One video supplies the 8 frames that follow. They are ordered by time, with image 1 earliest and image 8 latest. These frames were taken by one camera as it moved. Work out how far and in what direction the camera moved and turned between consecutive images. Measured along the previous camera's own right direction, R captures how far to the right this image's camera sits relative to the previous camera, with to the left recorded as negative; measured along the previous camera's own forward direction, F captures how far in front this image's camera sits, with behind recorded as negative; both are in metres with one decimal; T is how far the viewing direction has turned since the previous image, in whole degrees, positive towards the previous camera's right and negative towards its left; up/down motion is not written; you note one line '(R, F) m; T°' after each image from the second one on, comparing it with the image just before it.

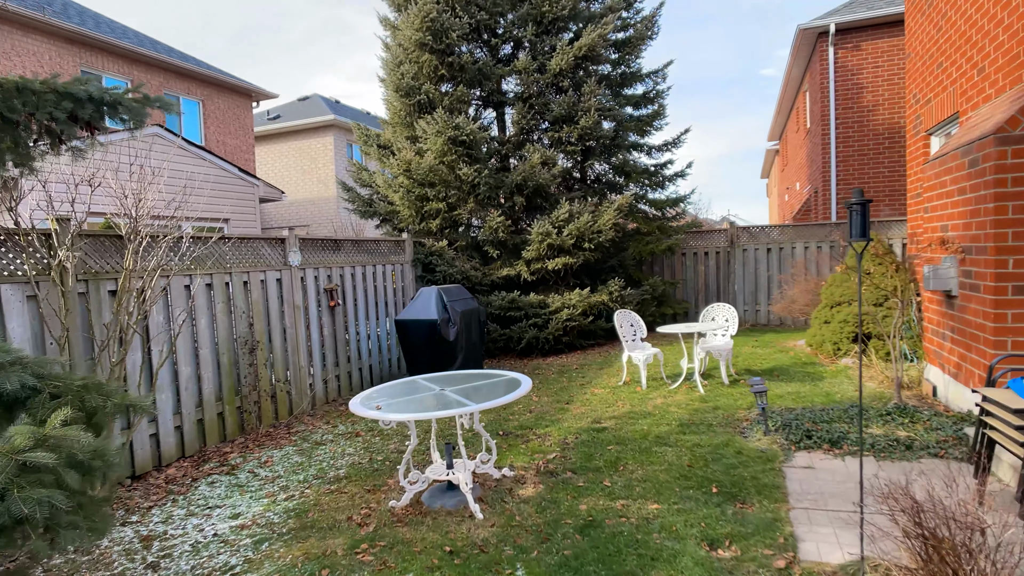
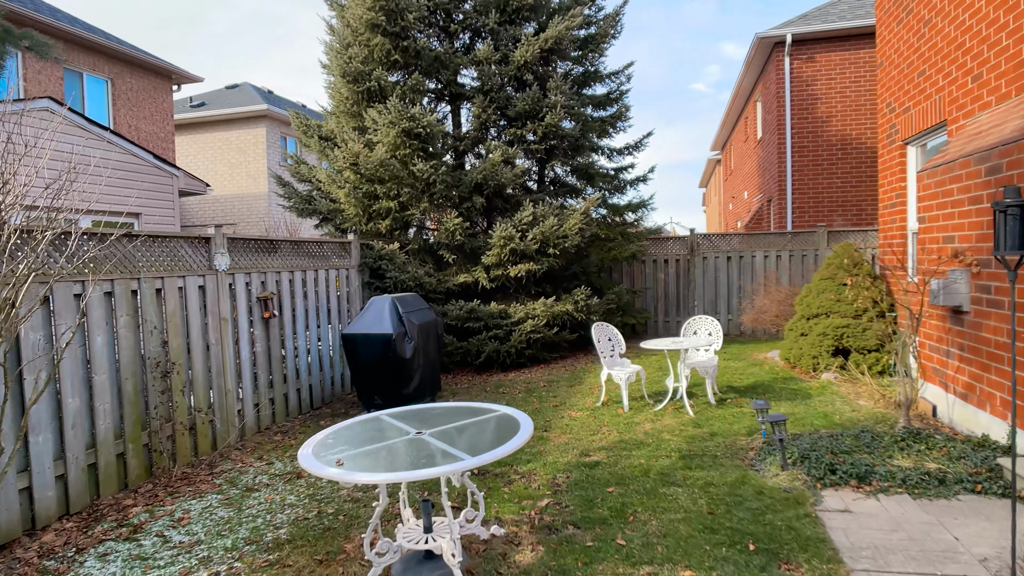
(-0.3, +0.7) m; +6°
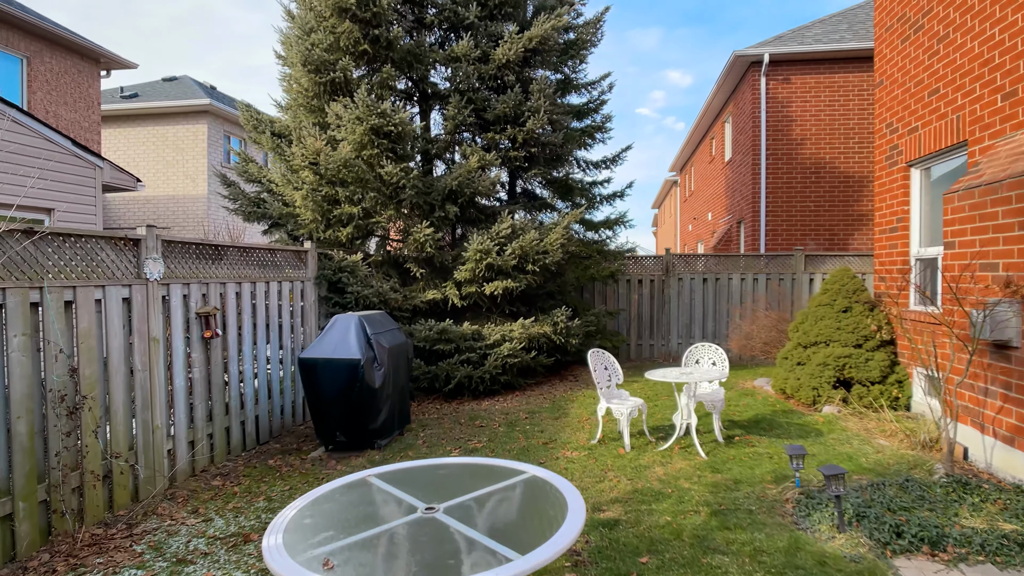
(-0.4, +0.7) m; +5°
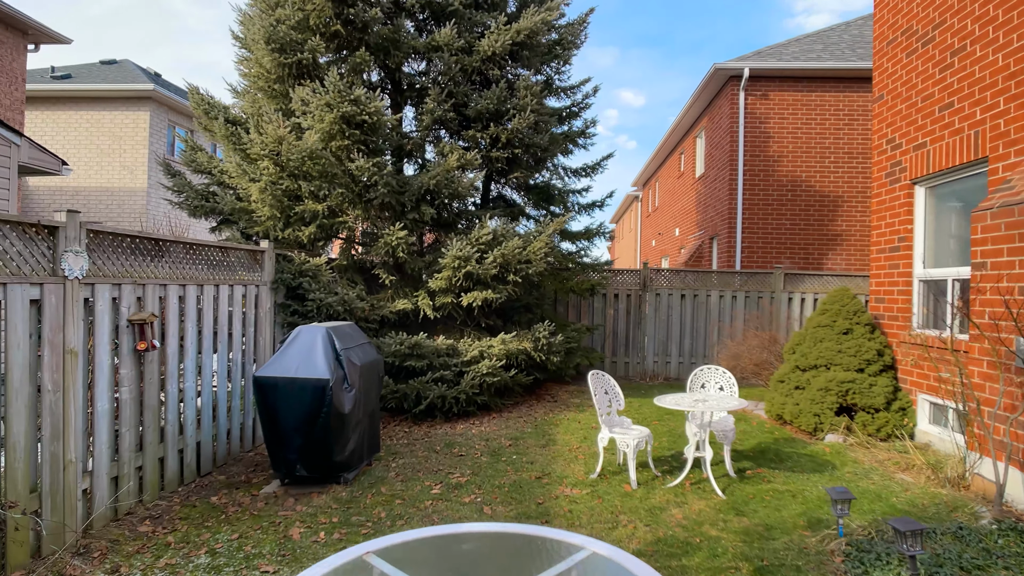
(-0.3, +0.6) m; +5°
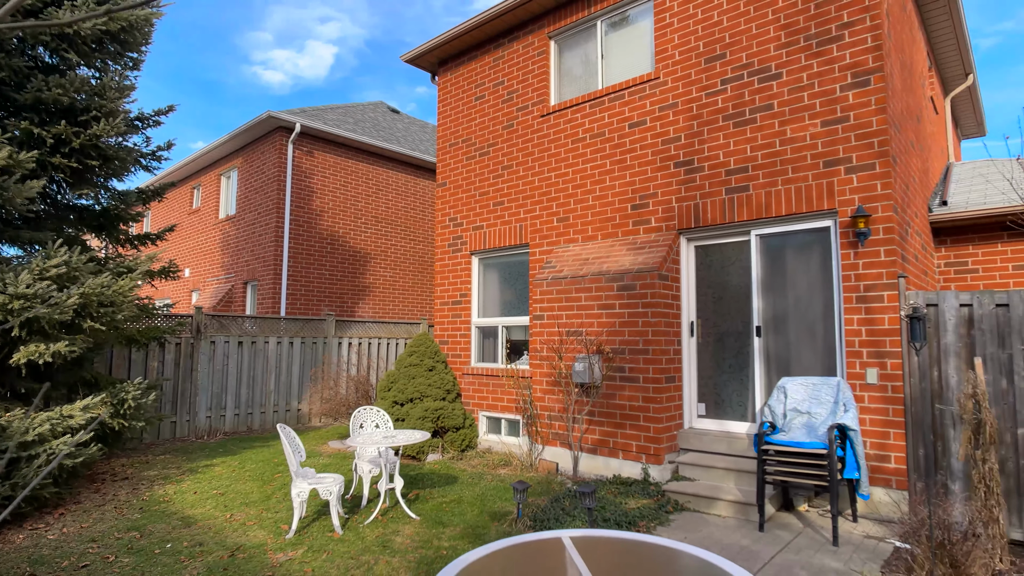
(-1.7, +0.5) m; +51°
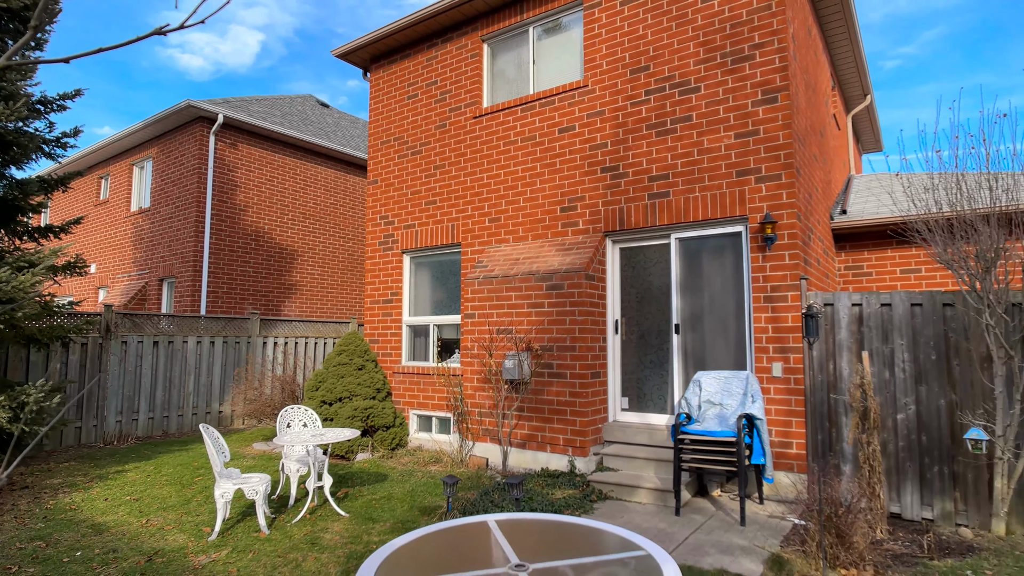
(0.0, -0.1) m; +7°
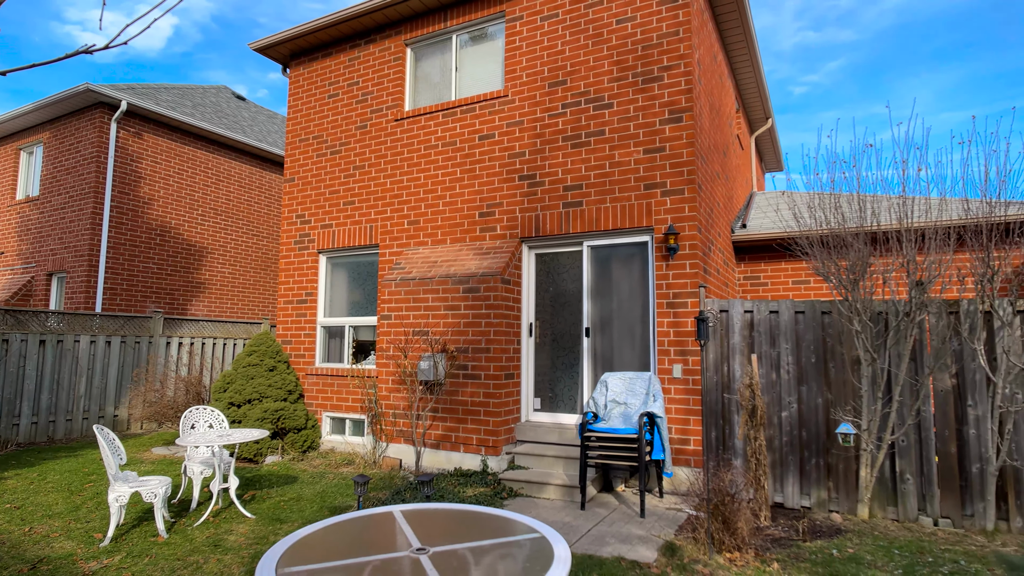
(+0.1, -0.2) m; +7°
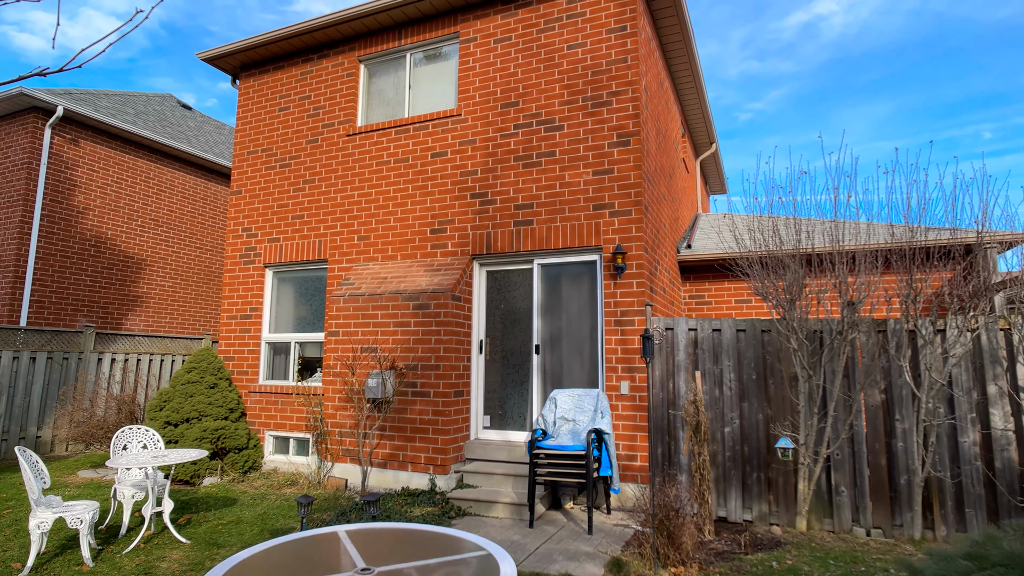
(0.0, 0.0) m; +4°
